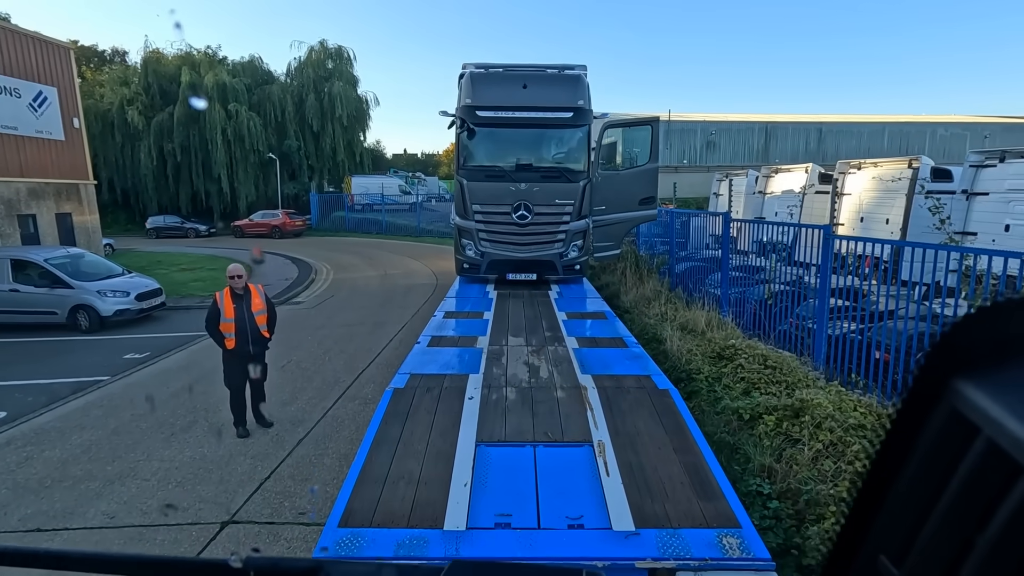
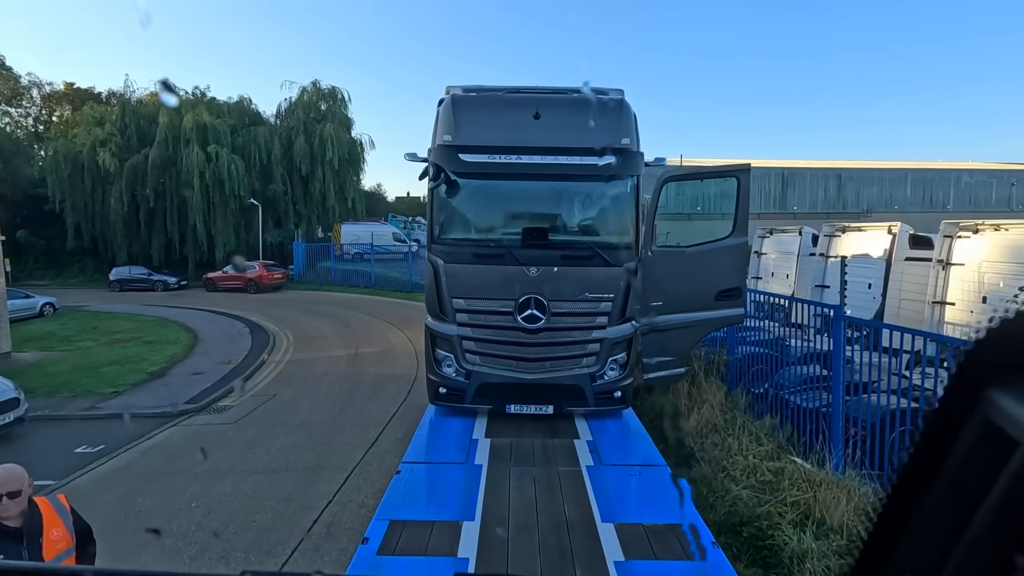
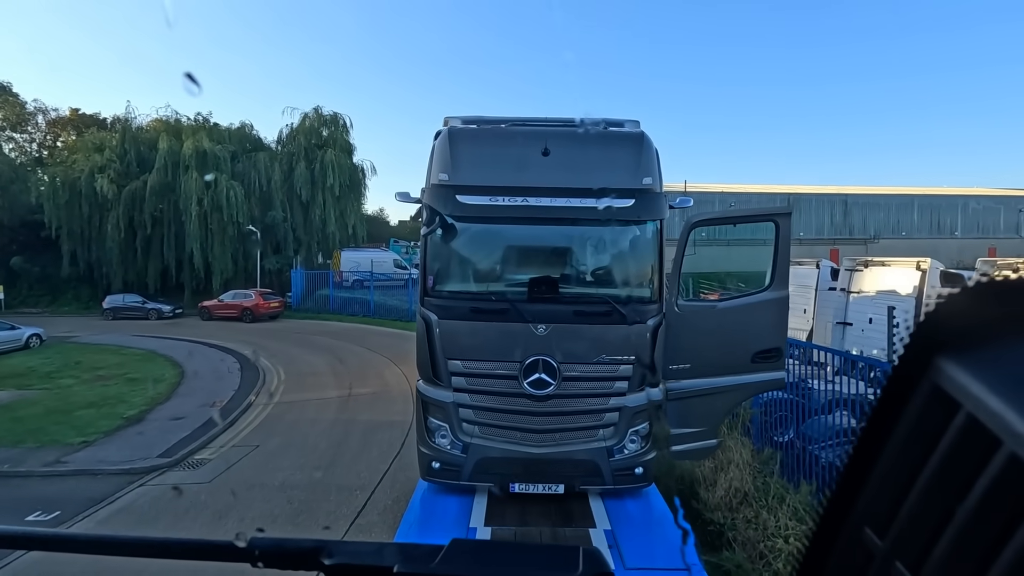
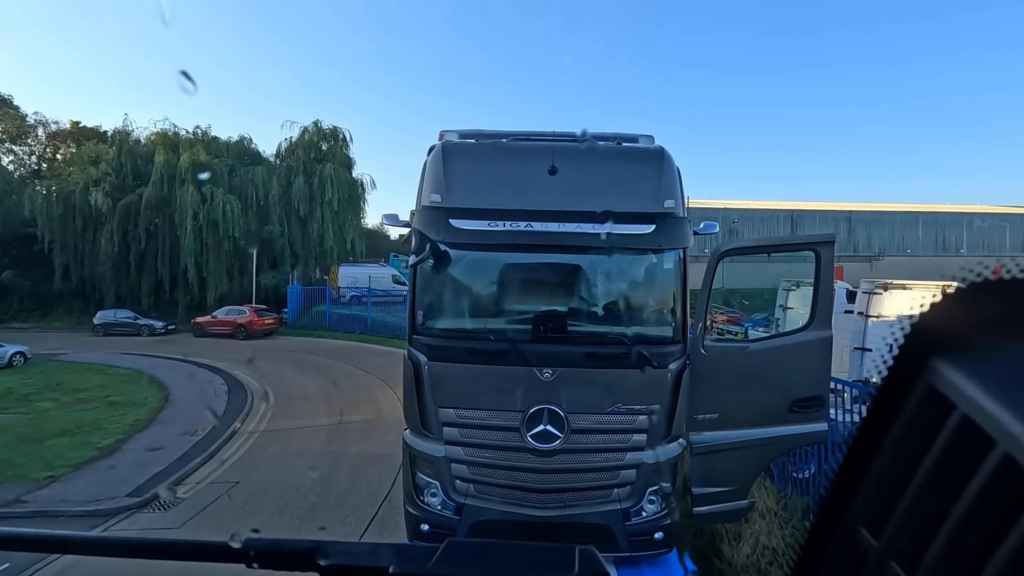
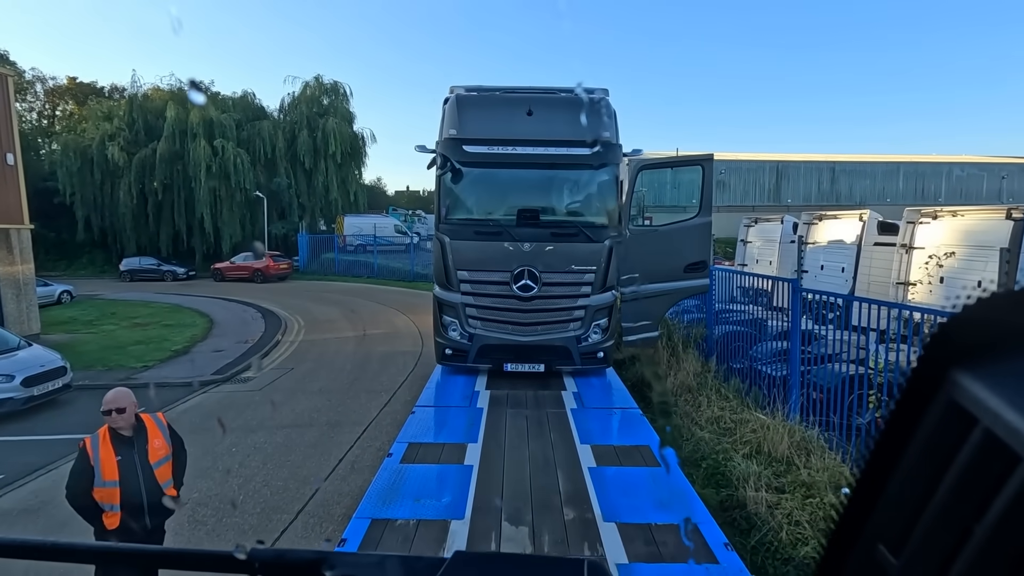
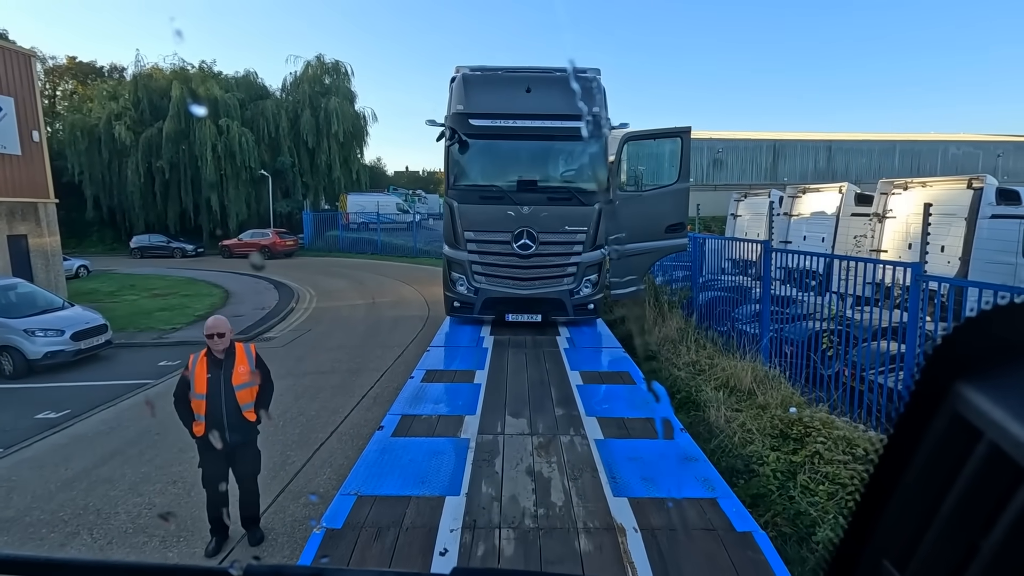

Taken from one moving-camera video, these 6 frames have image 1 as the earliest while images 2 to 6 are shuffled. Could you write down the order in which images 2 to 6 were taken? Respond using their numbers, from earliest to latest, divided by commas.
6, 5, 2, 3, 4
